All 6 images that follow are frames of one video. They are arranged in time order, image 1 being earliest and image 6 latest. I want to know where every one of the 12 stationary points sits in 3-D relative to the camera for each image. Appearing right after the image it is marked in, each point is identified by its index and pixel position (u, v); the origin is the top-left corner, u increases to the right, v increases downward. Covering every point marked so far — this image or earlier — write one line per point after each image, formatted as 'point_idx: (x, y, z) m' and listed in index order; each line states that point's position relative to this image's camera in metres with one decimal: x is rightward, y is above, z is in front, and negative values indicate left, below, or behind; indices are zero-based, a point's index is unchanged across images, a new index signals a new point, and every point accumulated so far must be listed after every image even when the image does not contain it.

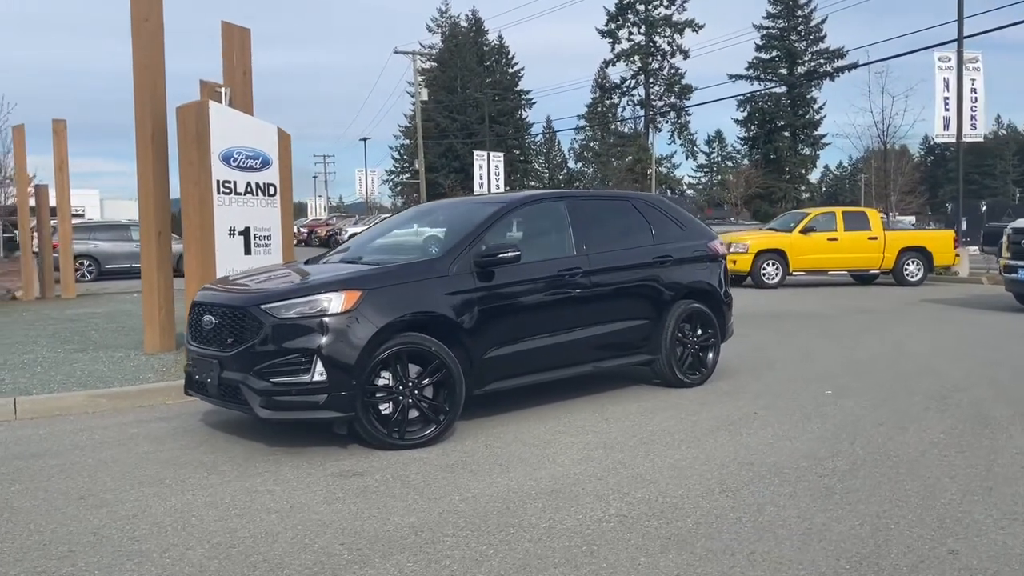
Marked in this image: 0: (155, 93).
0: (-4.2, +2.2, +10.3) m
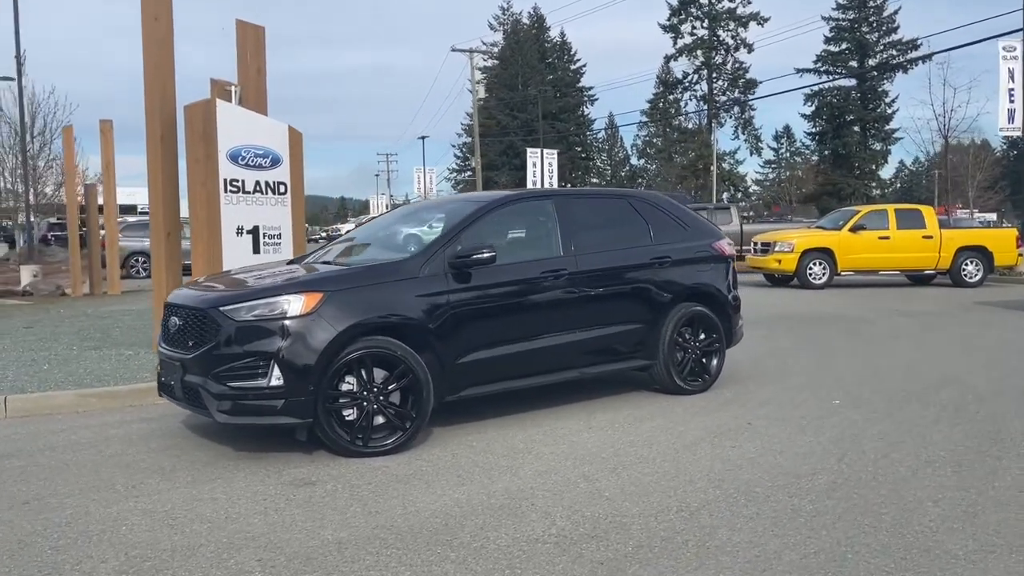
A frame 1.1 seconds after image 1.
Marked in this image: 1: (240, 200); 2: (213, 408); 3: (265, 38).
0: (-4.1, +2.3, +10.3) m
1: (-3.3, +1.1, +10.6) m
2: (-2.0, -0.8, +5.9) m
3: (-3.2, +3.3, +11.5) m
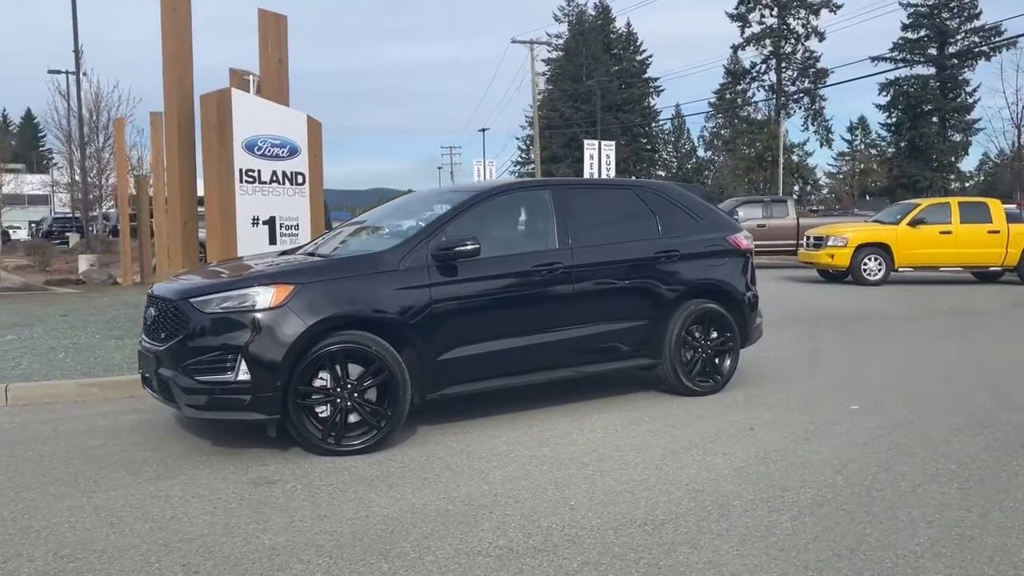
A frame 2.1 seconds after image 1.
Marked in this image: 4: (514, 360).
0: (-3.9, +2.4, +10.3) m
1: (-3.0, +1.2, +10.5) m
2: (-2.2, -0.7, +5.8) m
3: (-2.9, +3.4, +11.4) m
4: (0.0, -0.6, +6.7) m
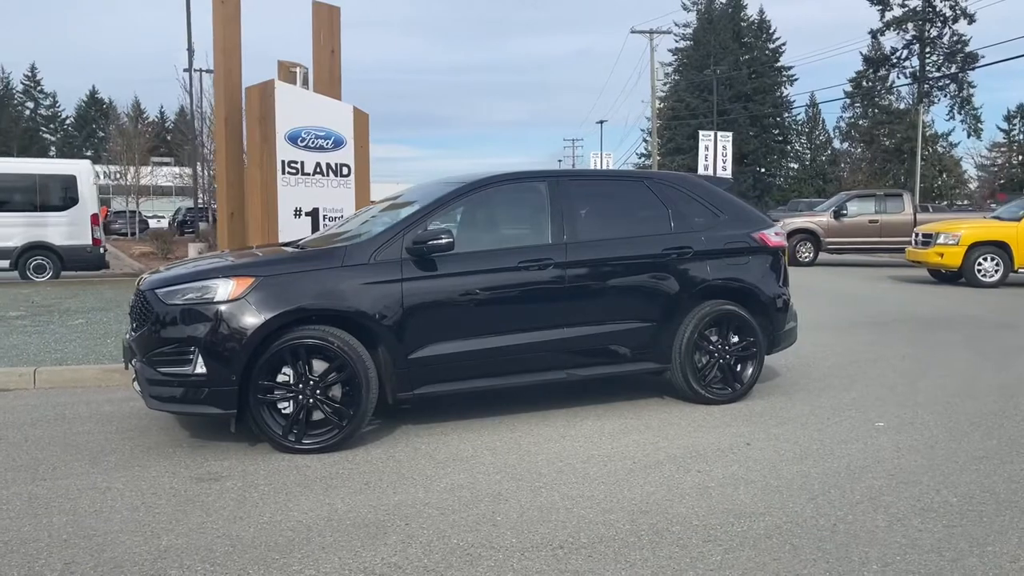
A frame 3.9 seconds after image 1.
0: (-3.4, +2.5, +10.5) m
1: (-2.5, +1.3, +10.6) m
2: (-2.4, -0.7, +5.8) m
3: (-2.2, +3.5, +11.4) m
4: (-0.1, -0.5, +6.4) m
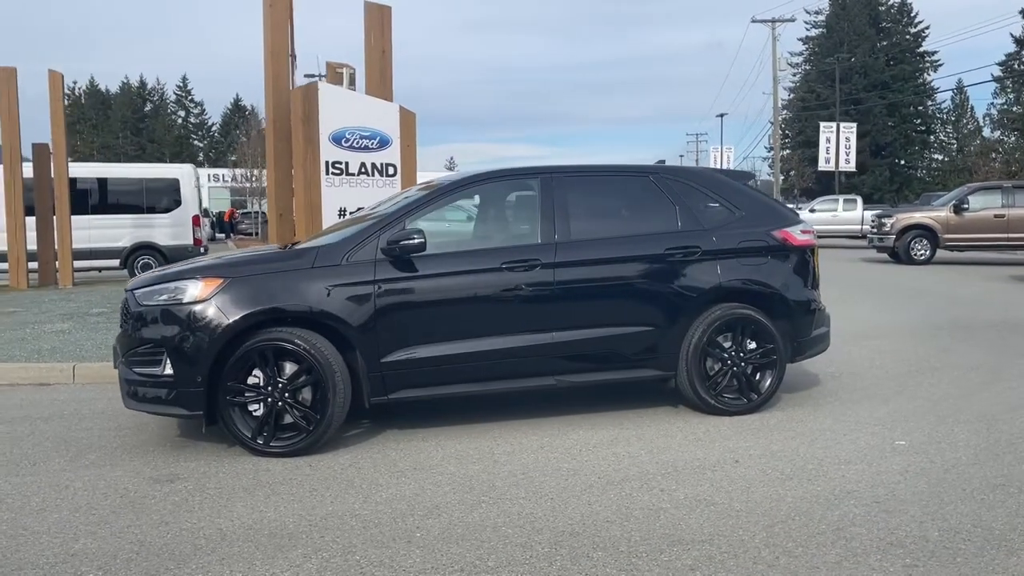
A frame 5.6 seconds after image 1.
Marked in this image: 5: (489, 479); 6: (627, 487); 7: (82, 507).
0: (-2.8, +2.5, +10.7) m
1: (-2.0, +1.3, +10.6) m
2: (-2.6, -0.7, +5.9) m
3: (-1.6, +3.5, +11.4) m
4: (-0.2, -0.5, +6.1) m
5: (-0.1, -1.1, +5.1) m
6: (+0.6, -1.1, +4.9) m
7: (-2.3, -1.2, +4.8) m
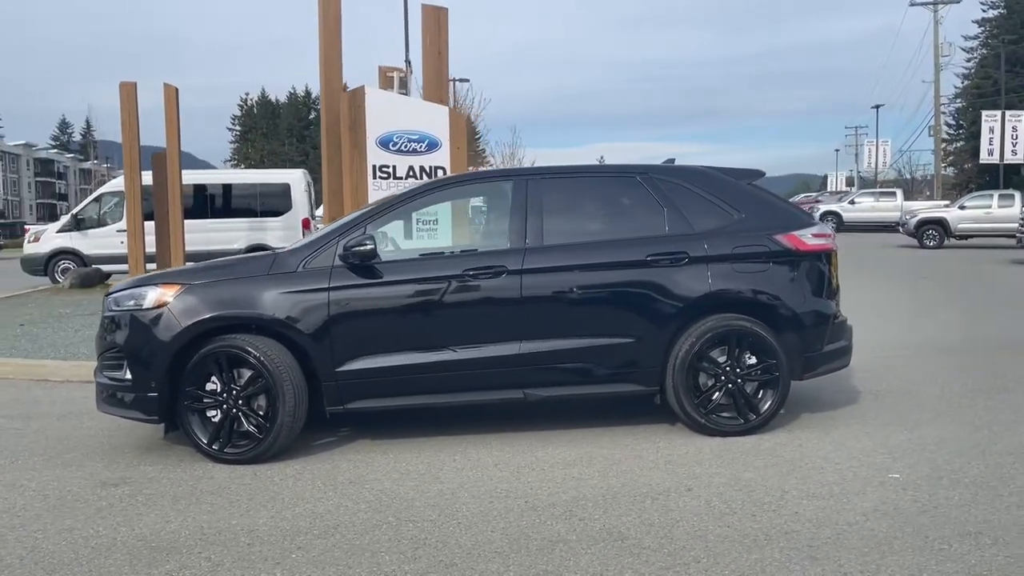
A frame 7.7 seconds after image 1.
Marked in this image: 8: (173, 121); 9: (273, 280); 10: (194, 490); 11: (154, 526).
0: (-2.2, +2.5, +10.8) m
1: (-1.4, +1.2, +10.6) m
2: (-2.8, -0.7, +6.1) m
3: (-0.9, +3.5, +11.3) m
4: (-0.5, -0.6, +5.9) m
5: (-0.5, -1.2, +4.9) m
6: (+0.2, -1.2, +4.6) m
7: (-2.8, -1.2, +4.9) m
8: (-6.7, +3.3, +17.5) m
9: (-1.5, 0.0, +5.8) m
10: (-1.9, -1.2, +5.2) m
11: (-1.9, -1.2, +4.6) m
